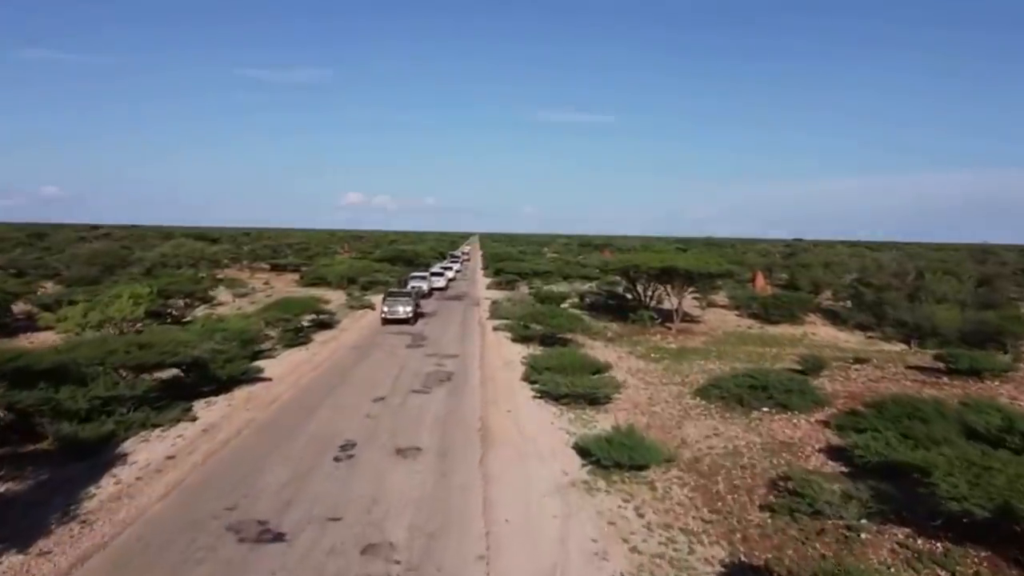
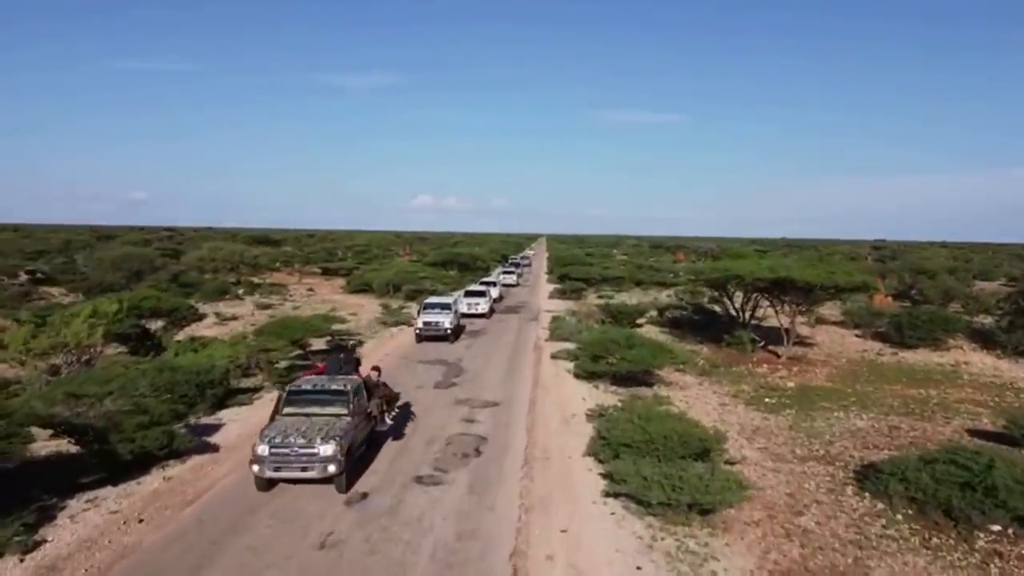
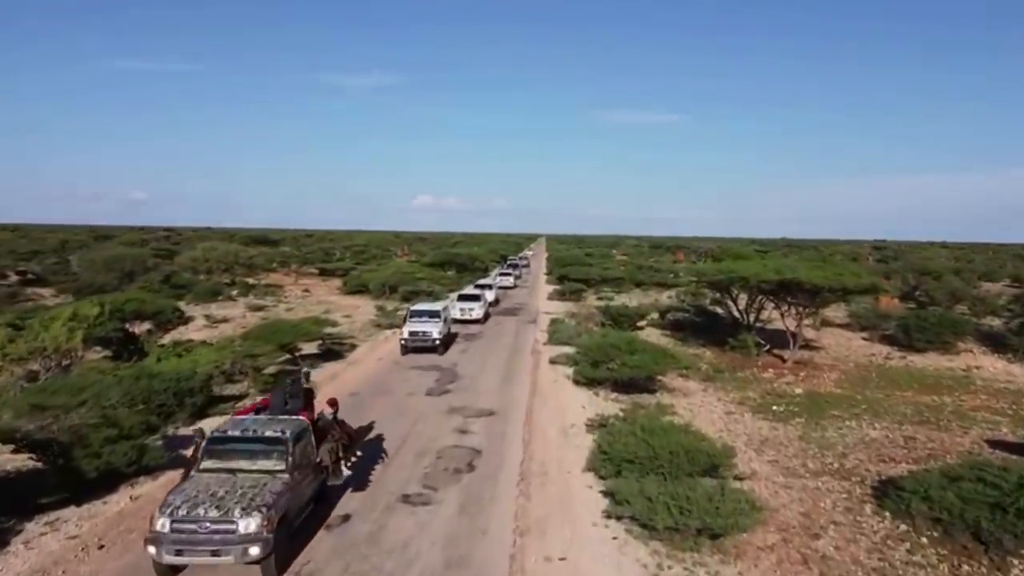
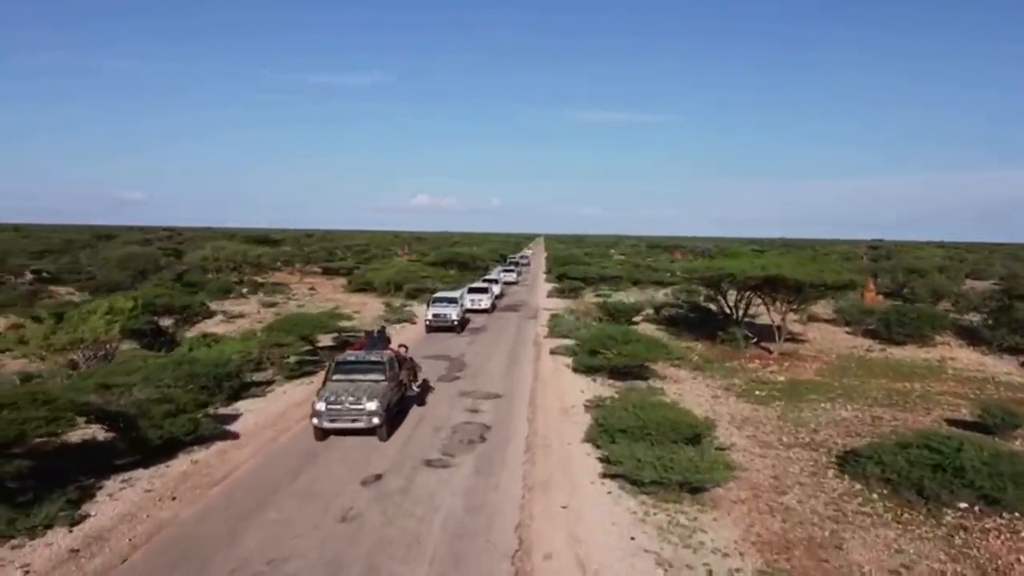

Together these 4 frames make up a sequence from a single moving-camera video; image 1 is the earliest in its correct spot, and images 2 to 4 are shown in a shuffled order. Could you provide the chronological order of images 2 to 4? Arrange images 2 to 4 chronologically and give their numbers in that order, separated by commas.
4, 2, 3
